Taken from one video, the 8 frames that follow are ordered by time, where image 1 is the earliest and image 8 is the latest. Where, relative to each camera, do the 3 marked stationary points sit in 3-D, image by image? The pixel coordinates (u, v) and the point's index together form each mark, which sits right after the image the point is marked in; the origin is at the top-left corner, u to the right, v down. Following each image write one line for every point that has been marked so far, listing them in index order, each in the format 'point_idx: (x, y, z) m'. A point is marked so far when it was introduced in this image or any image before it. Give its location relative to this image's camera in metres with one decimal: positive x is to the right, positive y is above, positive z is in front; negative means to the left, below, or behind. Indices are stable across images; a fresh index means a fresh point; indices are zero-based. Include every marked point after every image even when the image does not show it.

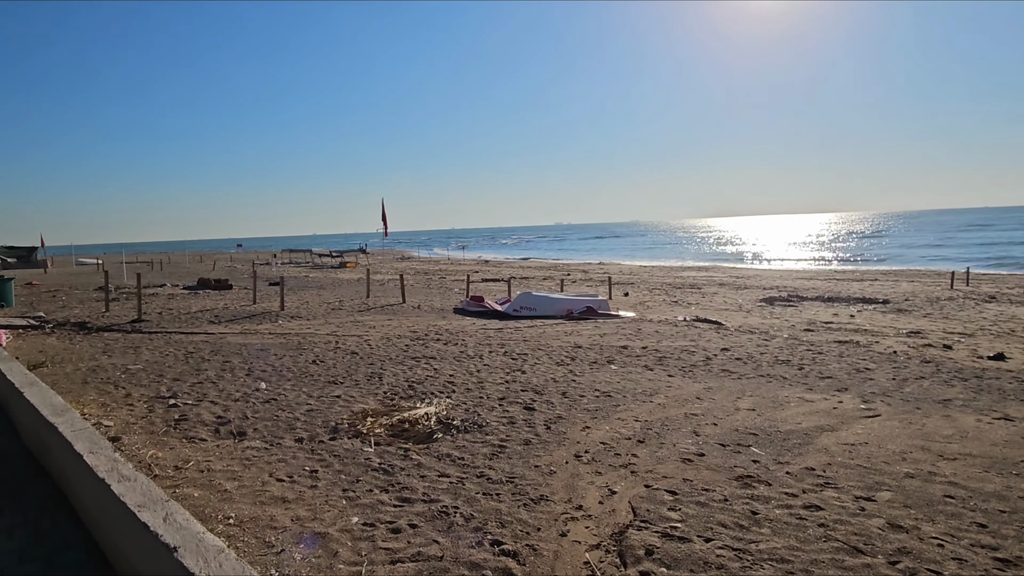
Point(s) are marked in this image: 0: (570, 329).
0: (+1.4, -0.9, +14.4) m
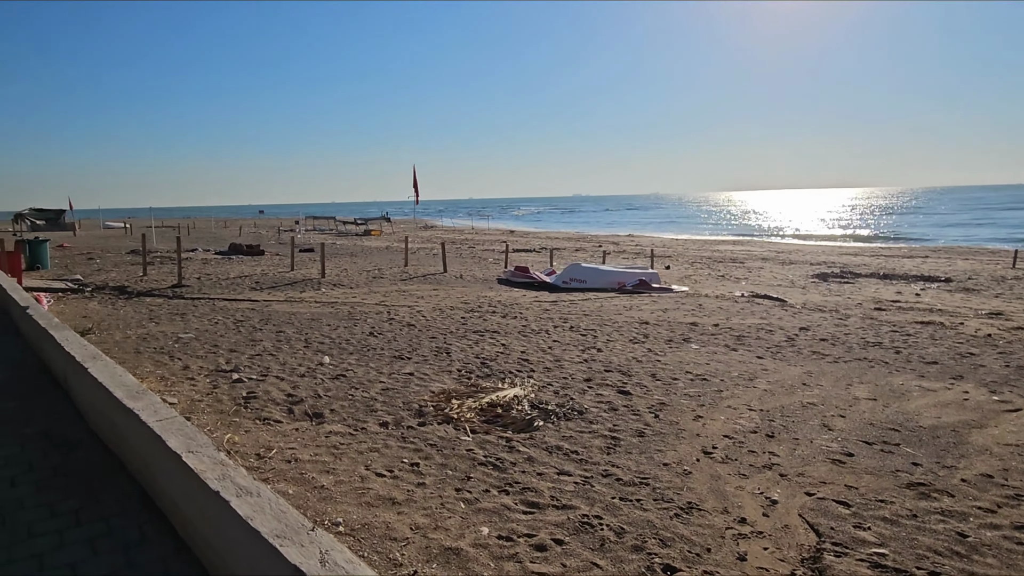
0: (+2.6, -0.3, +13.6) m
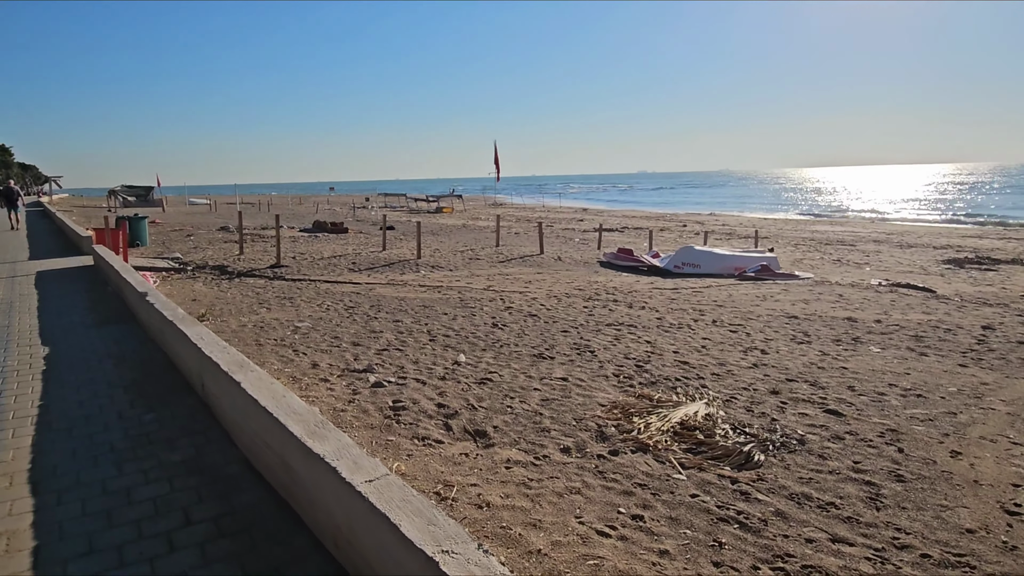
0: (+4.9, -0.1, +12.2) m
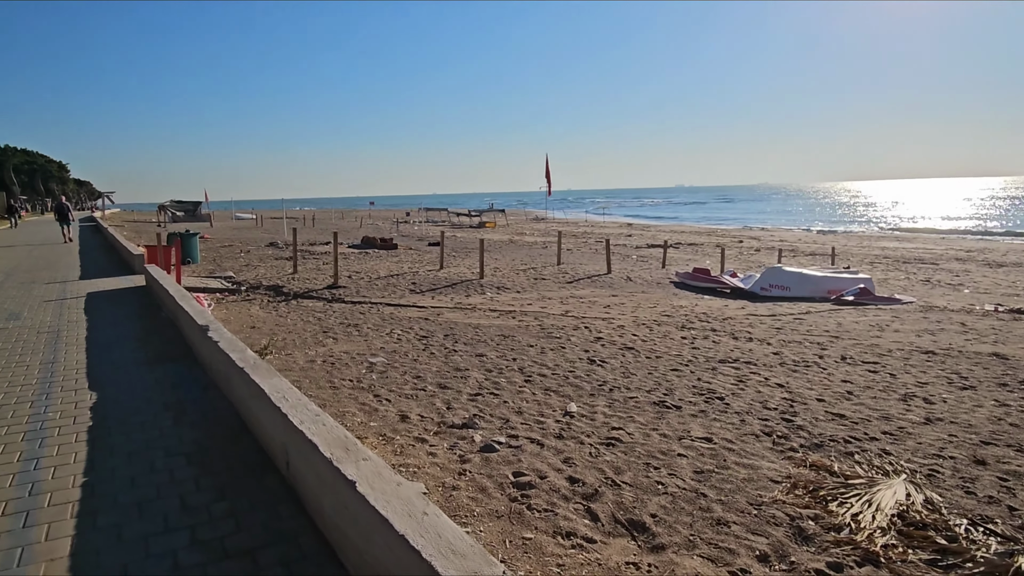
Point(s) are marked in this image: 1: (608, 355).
0: (+6.3, -0.5, +10.8) m
1: (+1.2, -0.8, +7.7) m
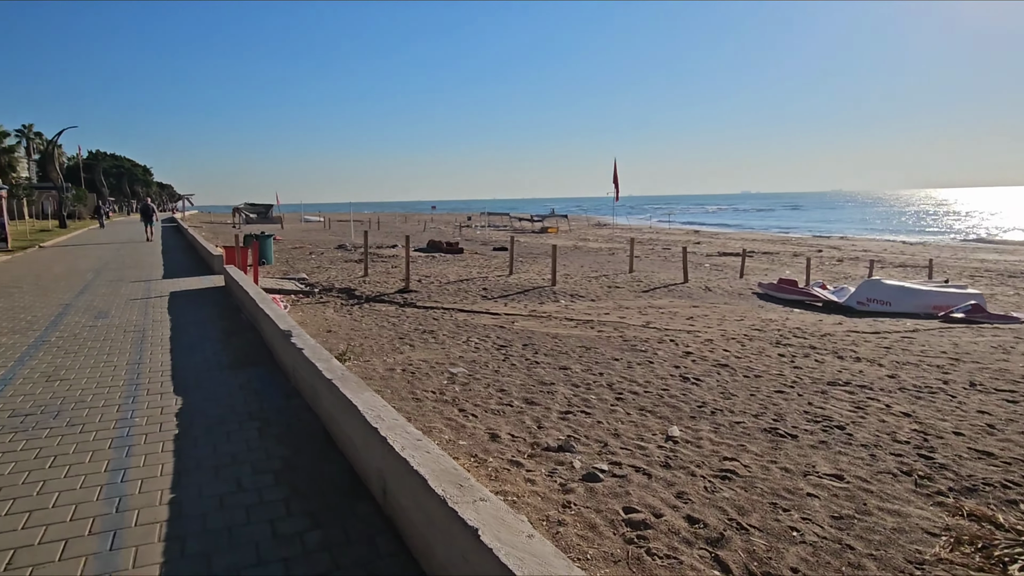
0: (+7.5, -0.8, +9.8) m
1: (+2.2, -1.0, +7.2) m
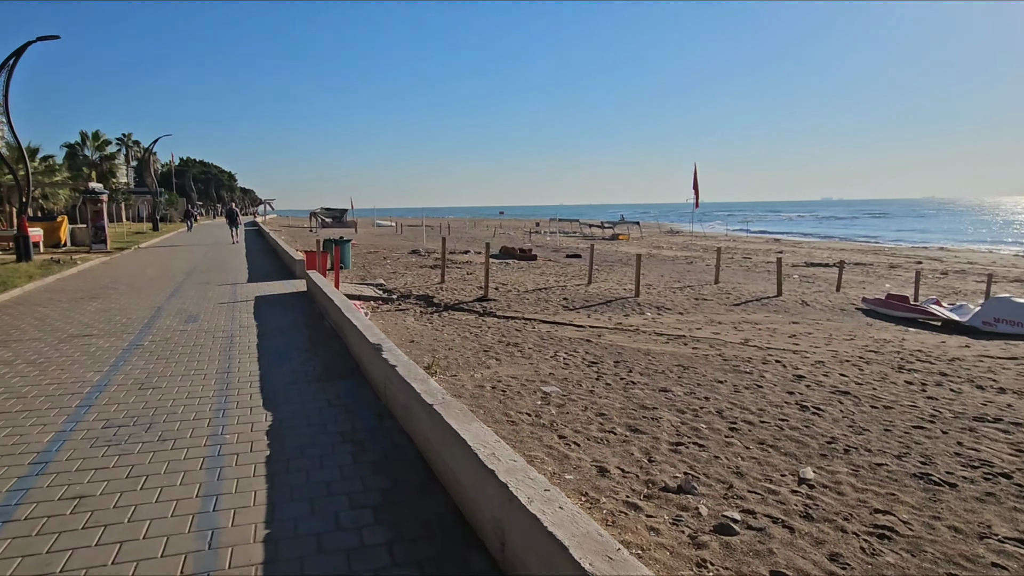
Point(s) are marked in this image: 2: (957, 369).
0: (+8.8, -1.1, +8.5) m
1: (+3.2, -1.2, +6.4) m
2: (+5.7, -1.0, +8.0) m
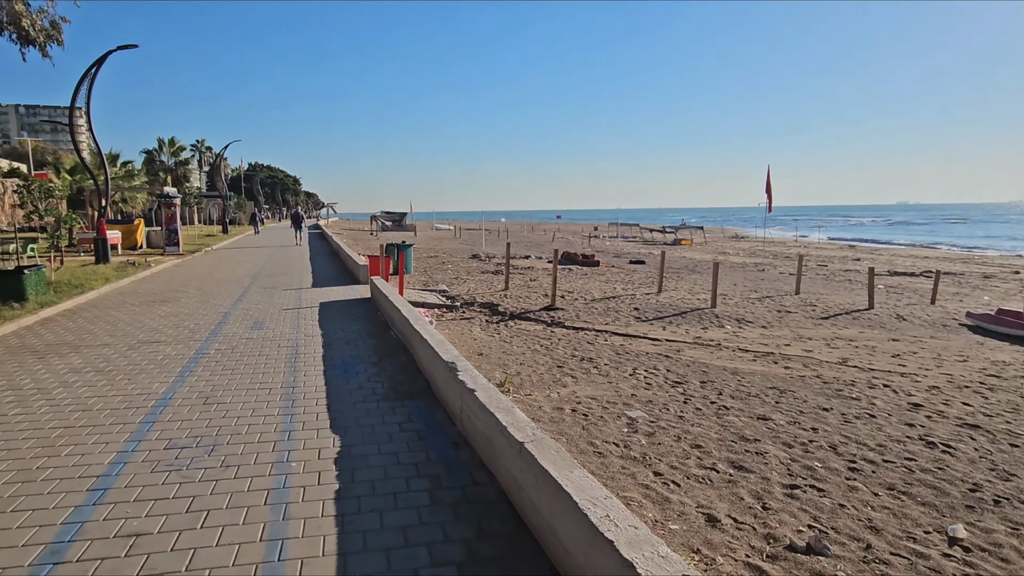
0: (+9.7, -1.4, +7.1) m
1: (+3.9, -1.3, +5.6) m
2: (+6.6, -1.3, +6.9) m
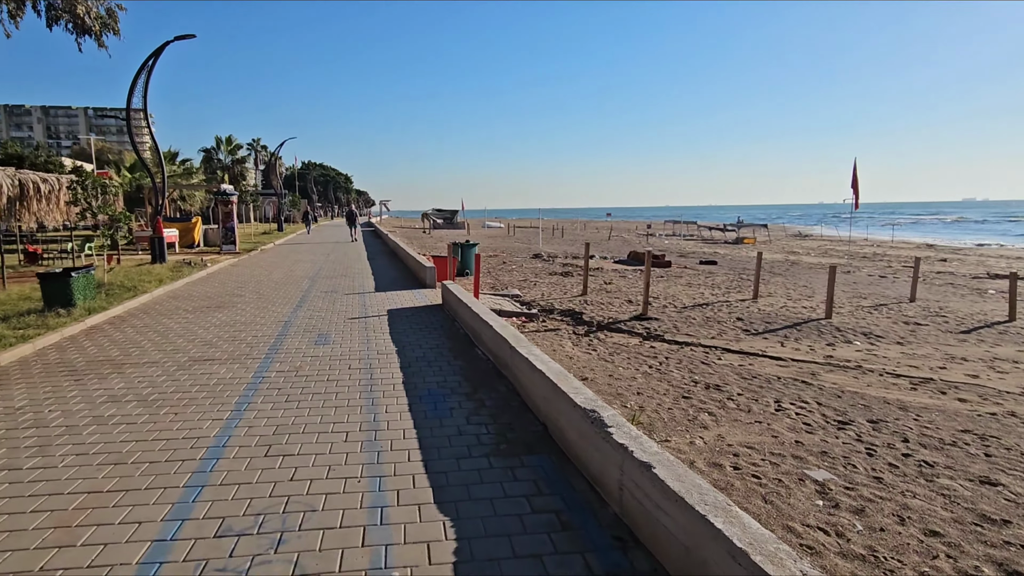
0: (+10.7, -1.6, +5.1) m
1: (+4.9, -1.5, +4.0) m
2: (+7.7, -1.4, +5.1) m
